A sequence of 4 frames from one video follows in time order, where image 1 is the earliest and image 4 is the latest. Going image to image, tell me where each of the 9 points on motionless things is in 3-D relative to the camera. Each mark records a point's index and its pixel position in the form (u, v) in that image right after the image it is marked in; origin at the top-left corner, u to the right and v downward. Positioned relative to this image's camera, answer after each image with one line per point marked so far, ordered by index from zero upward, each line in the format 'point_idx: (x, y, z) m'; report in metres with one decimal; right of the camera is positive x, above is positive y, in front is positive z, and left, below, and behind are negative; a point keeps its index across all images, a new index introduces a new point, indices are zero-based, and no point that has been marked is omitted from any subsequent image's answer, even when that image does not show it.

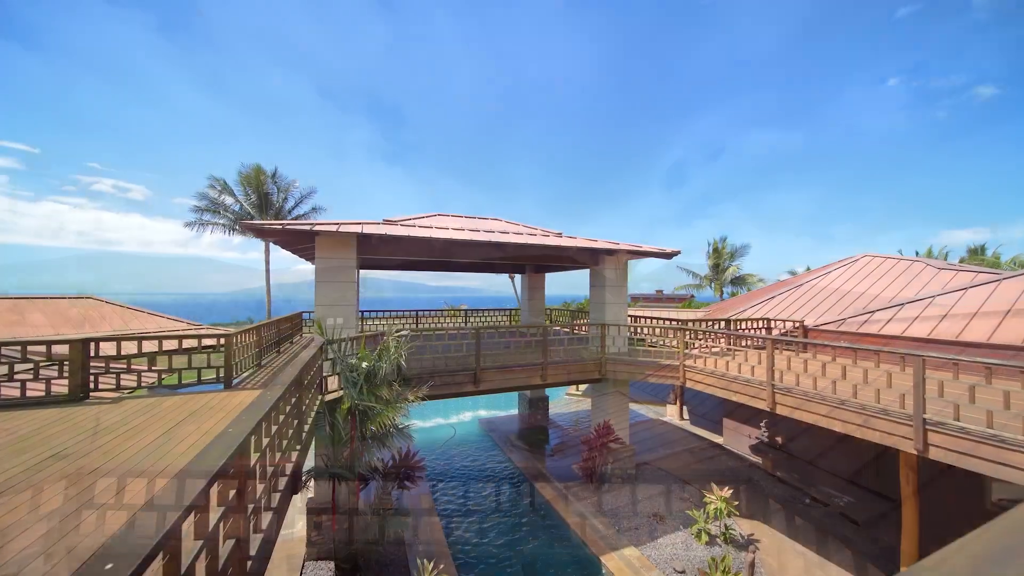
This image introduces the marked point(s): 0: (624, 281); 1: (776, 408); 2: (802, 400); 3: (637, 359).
0: (+2.4, +0.1, +8.5) m
1: (+3.9, -1.8, +5.7) m
2: (+4.0, -1.6, +5.3) m
3: (+2.5, -1.4, +7.7) m
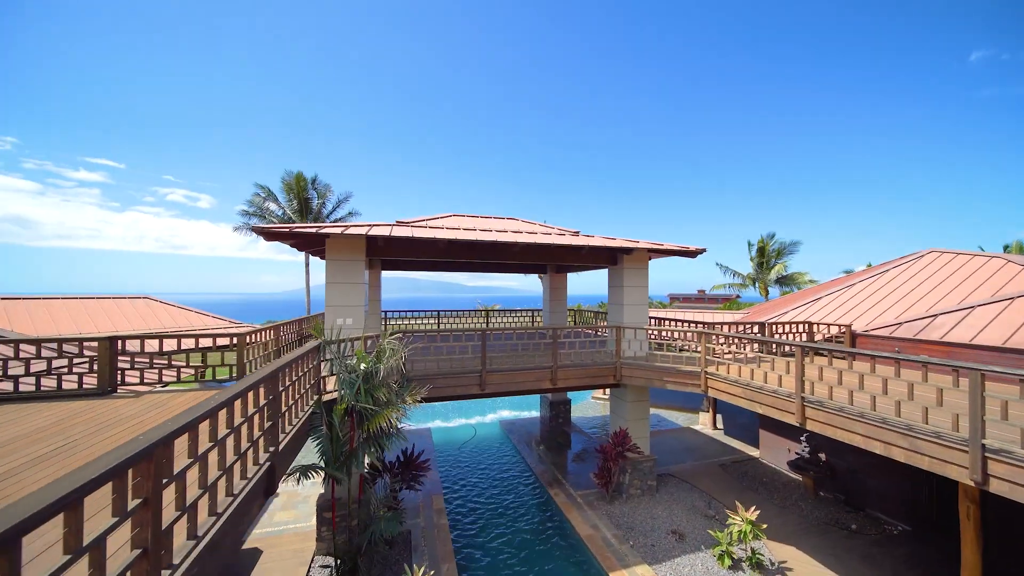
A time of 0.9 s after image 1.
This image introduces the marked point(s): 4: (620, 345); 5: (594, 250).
0: (+2.7, +0.1, +8.1) m
1: (+3.9, -1.8, +5.1) m
2: (+4.0, -1.6, +4.7) m
3: (+2.7, -1.4, +7.2) m
4: (+2.0, -1.1, +7.4) m
5: (+1.7, +0.8, +7.9) m
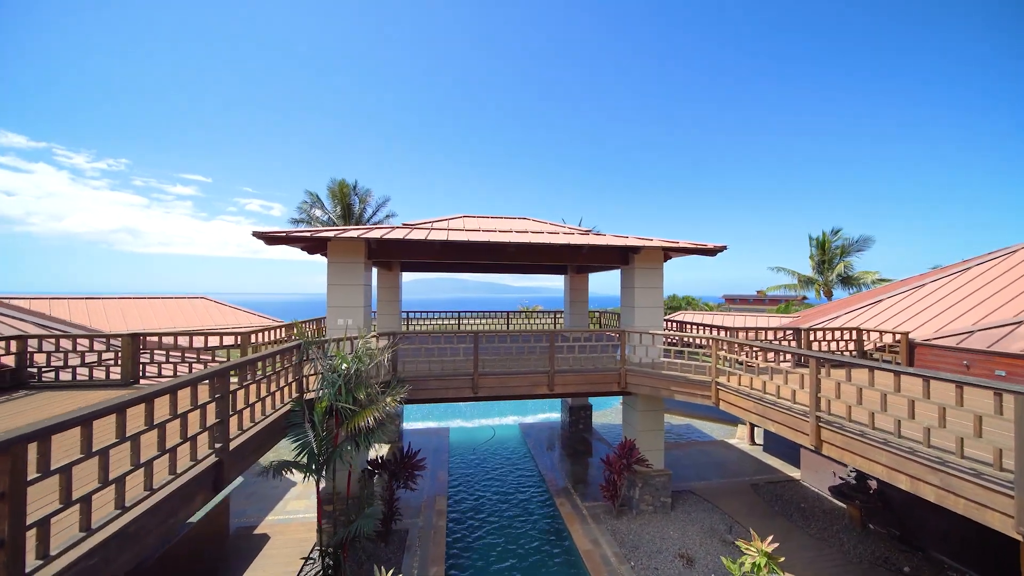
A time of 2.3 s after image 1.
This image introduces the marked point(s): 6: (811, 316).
0: (+2.7, +0.1, +7.5) m
1: (+3.5, -1.8, +4.4) m
2: (+3.6, -1.6, +4.0) m
3: (+2.6, -1.4, +6.7) m
4: (+2.0, -1.1, +7.0) m
5: (+1.7, +0.7, +7.5) m
6: (+8.6, -0.8, +11.2) m
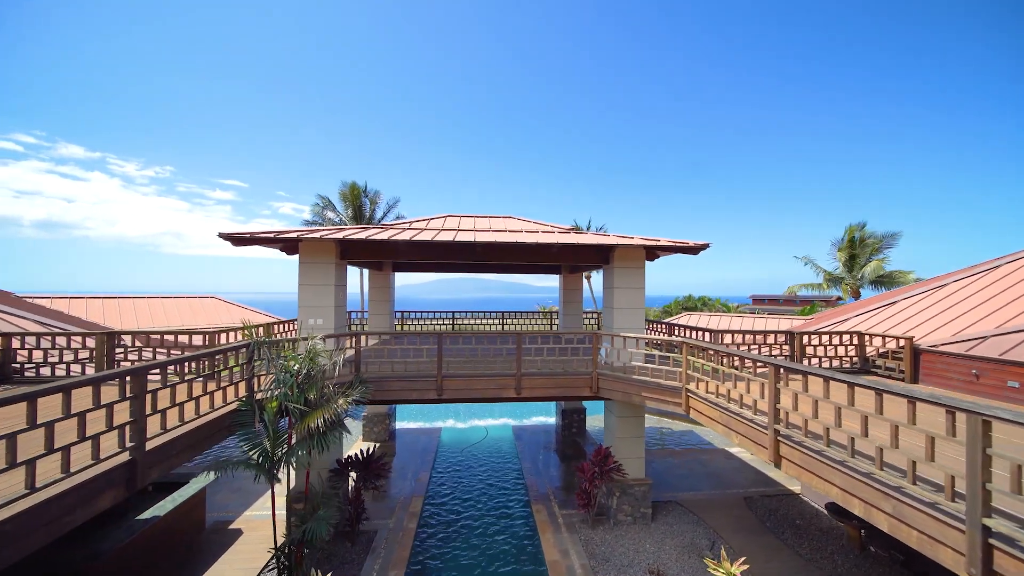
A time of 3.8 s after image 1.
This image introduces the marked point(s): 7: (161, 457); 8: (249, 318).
0: (+2.2, +0.1, +7.2) m
1: (+2.8, -1.8, +4.0) m
2: (+2.8, -1.6, +3.6) m
3: (+2.1, -1.4, +6.3) m
4: (+1.5, -1.1, +6.7) m
5: (+1.2, +0.7, +7.2) m
6: (+8.4, -0.8, +10.4) m
7: (-3.3, -1.6, +3.7) m
8: (-8.9, -1.0, +13.1) m
